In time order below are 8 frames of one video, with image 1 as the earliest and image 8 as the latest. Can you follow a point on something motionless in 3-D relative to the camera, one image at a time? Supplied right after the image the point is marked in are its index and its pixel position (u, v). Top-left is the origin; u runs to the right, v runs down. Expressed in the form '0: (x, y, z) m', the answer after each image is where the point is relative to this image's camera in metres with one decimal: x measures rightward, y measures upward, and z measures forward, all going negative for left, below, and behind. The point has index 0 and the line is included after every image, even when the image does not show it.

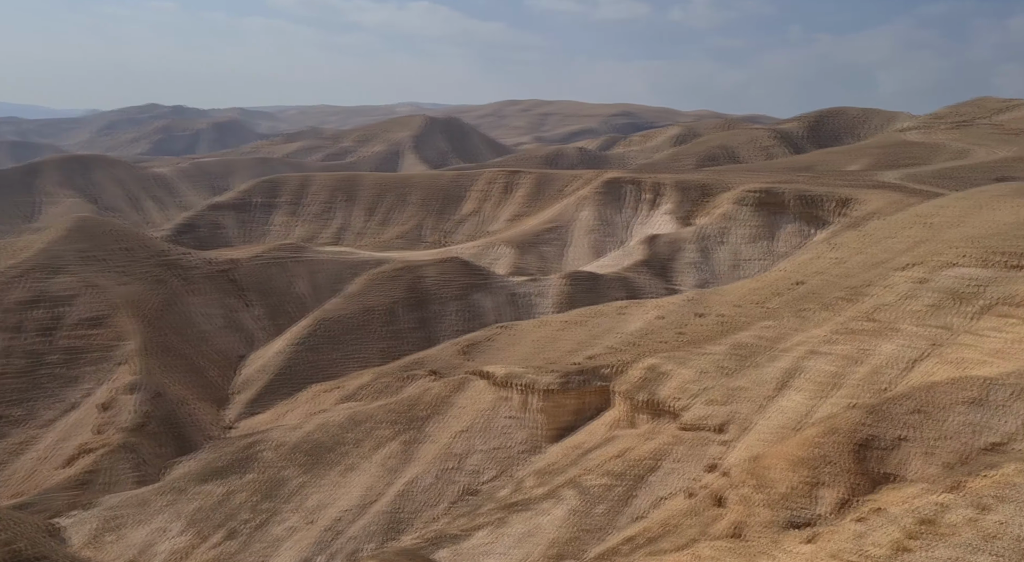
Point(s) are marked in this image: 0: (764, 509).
0: (+5.3, -4.2, +15.2) m
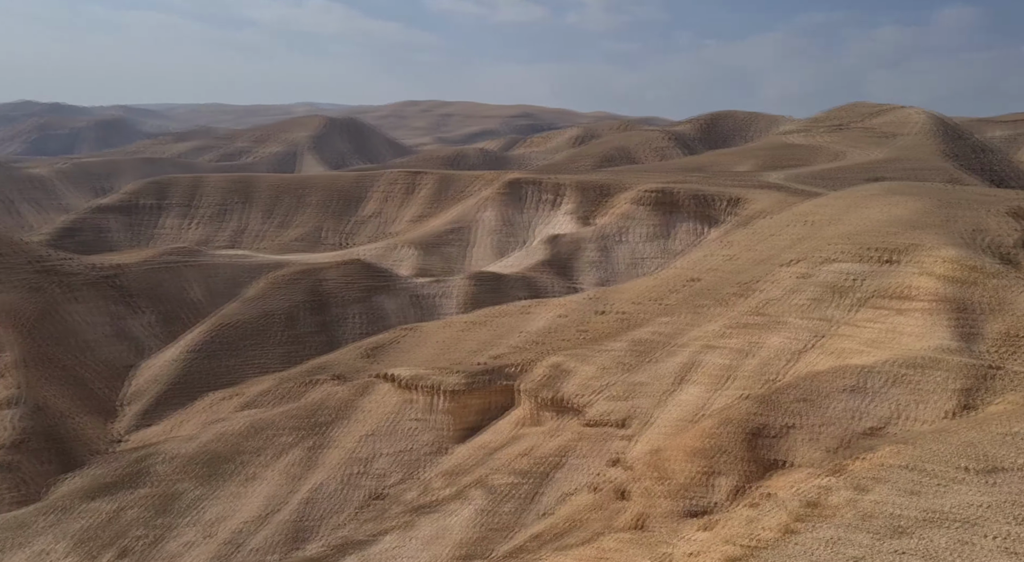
0: (+3.0, -4.3, +15.7) m
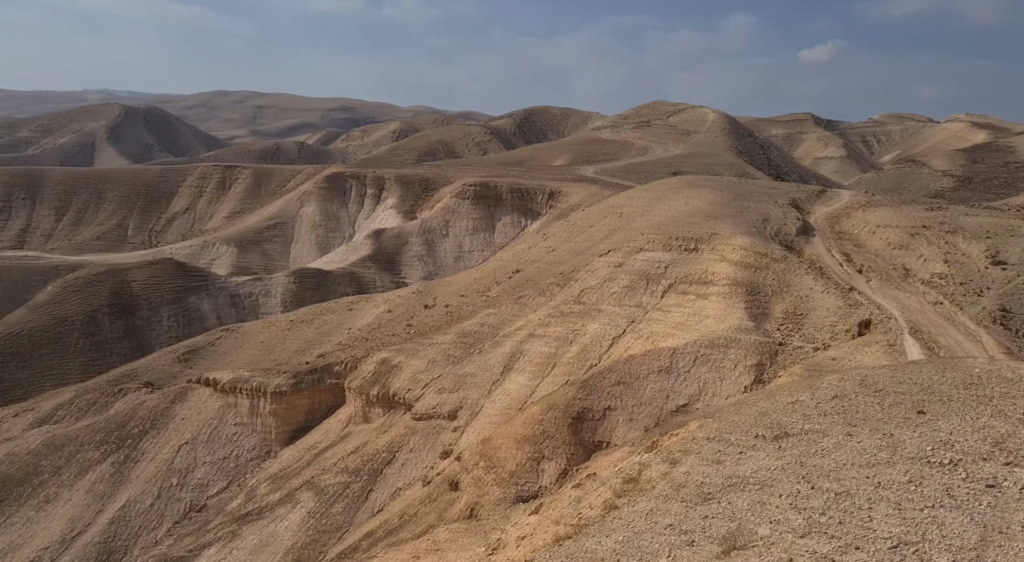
0: (-0.4, -4.2, +16.1) m
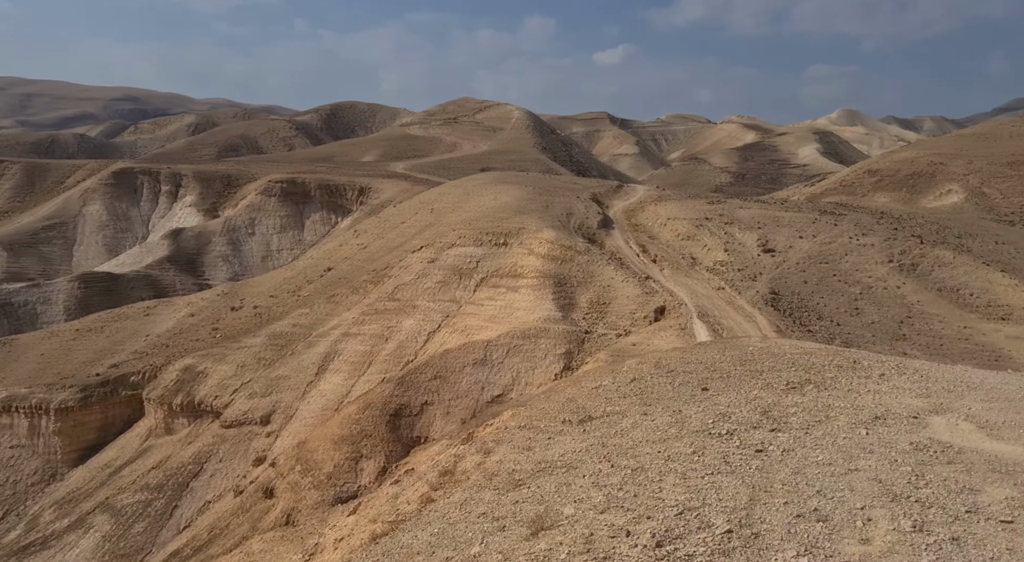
0: (-4.0, -4.2, +15.8) m
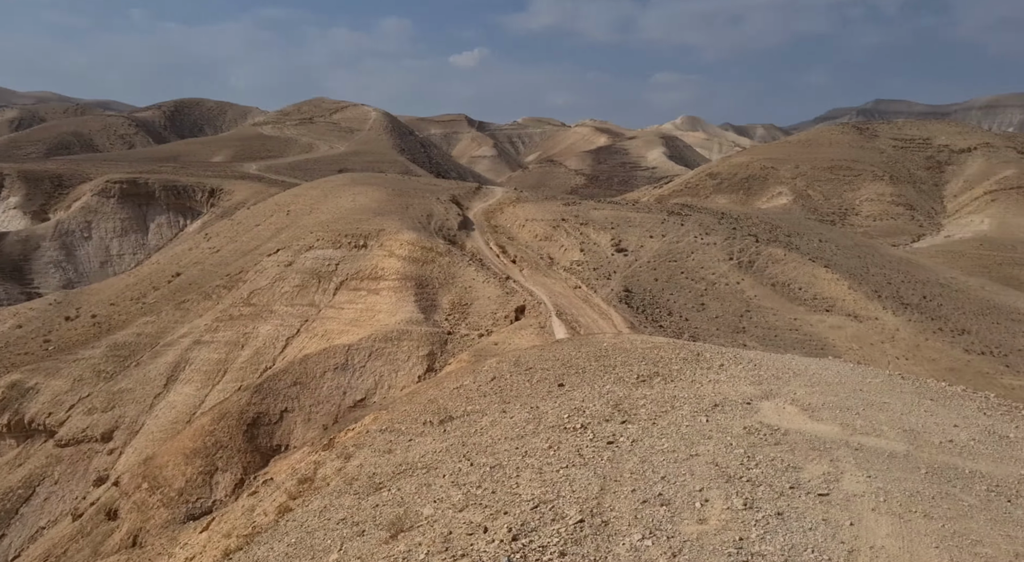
0: (-6.7, -4.3, +15.0) m
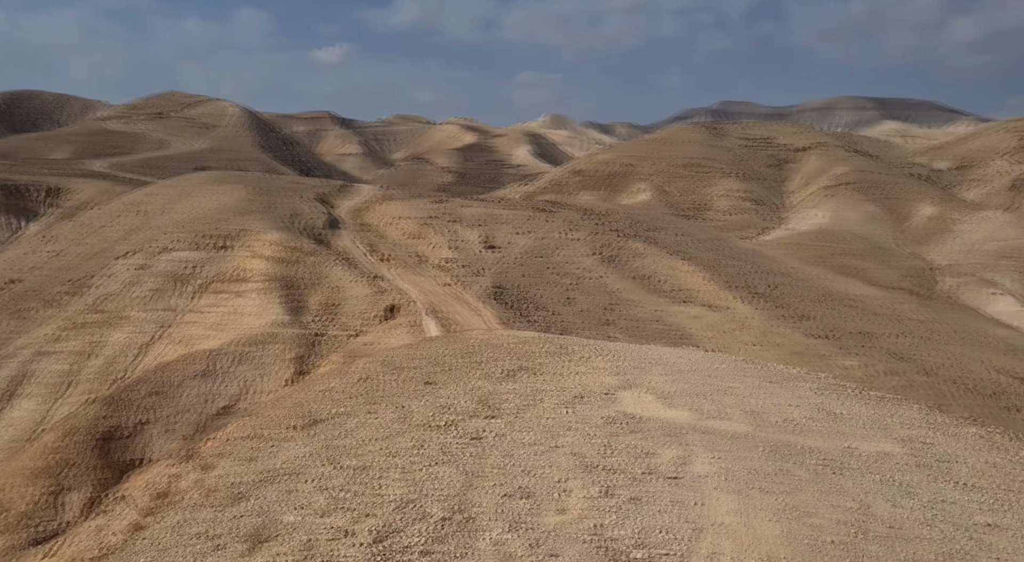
0: (-9.0, -4.4, +13.8) m
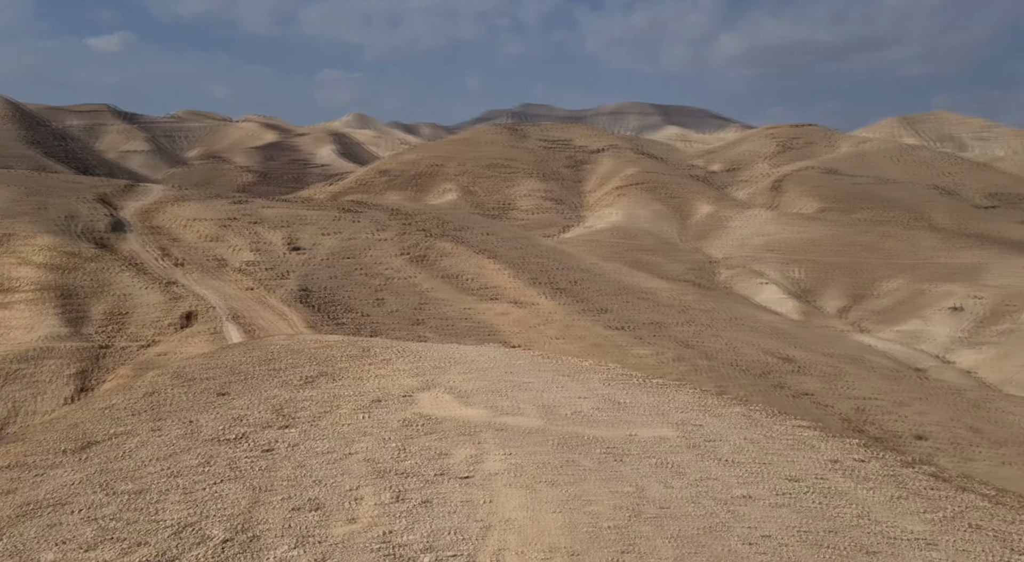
0: (-12.1, -4.8, +11.5) m
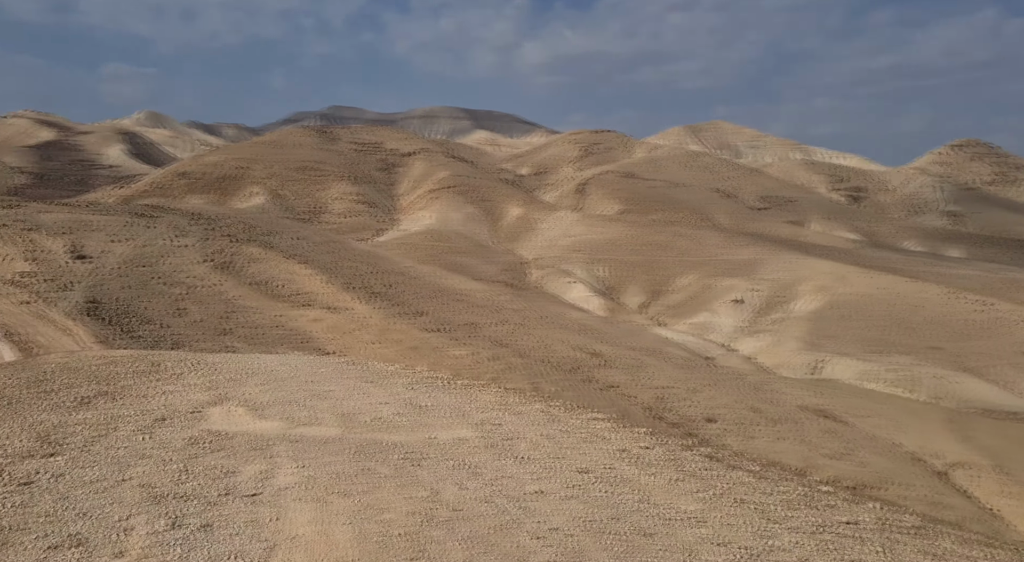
0: (-14.6, -5.2, +8.6) m
